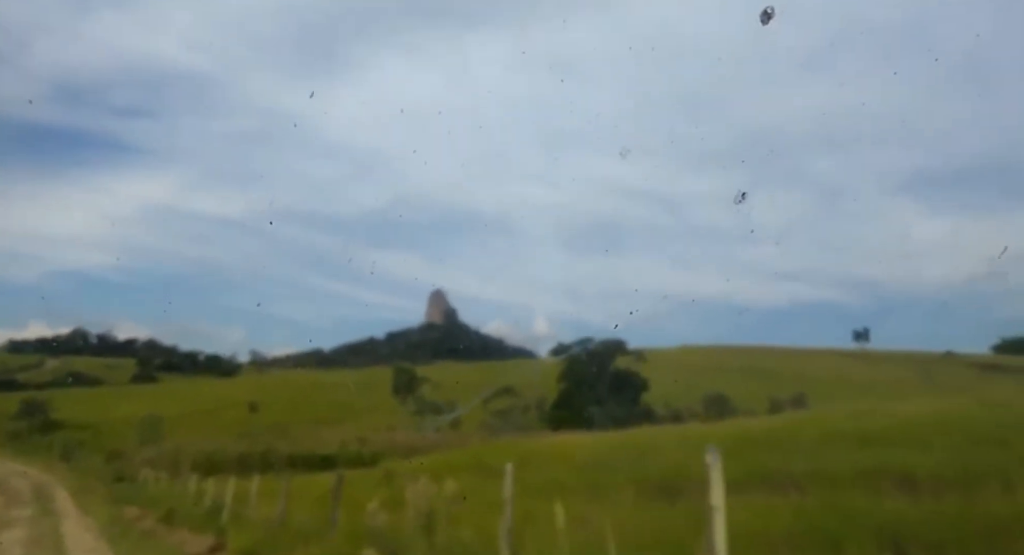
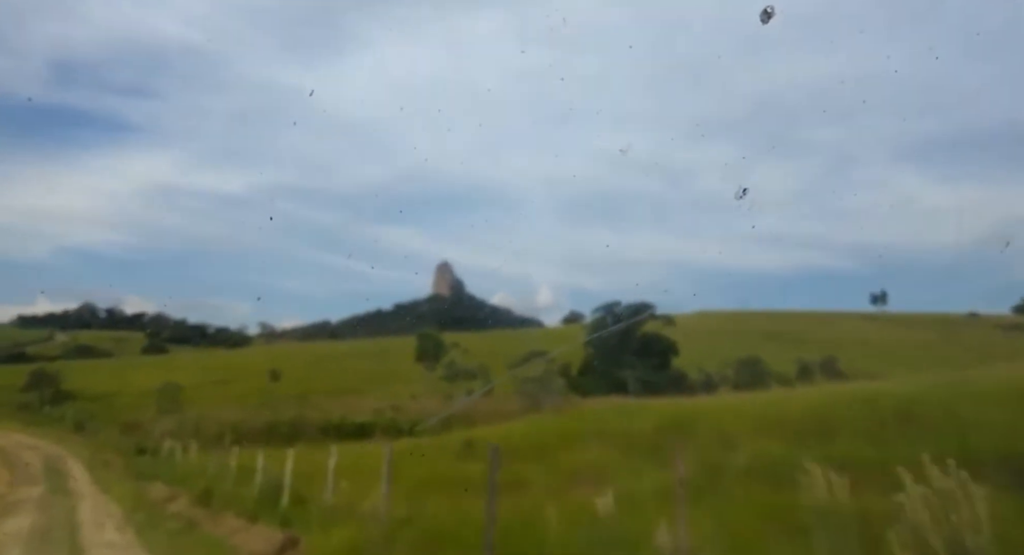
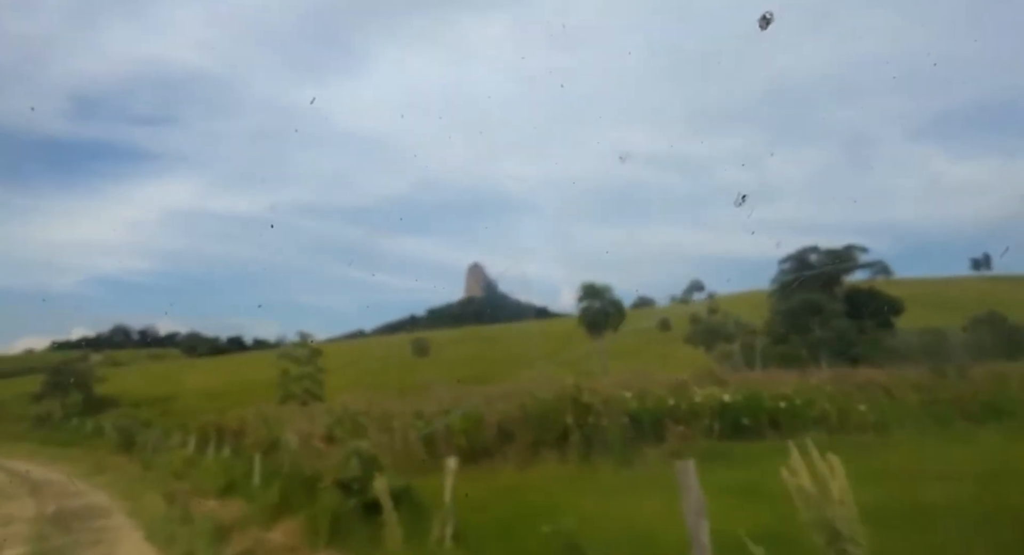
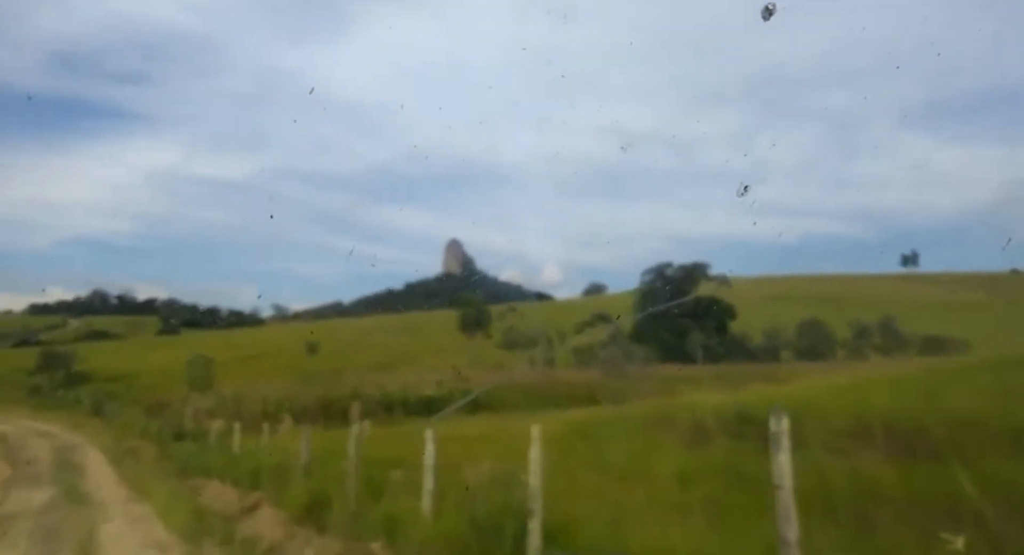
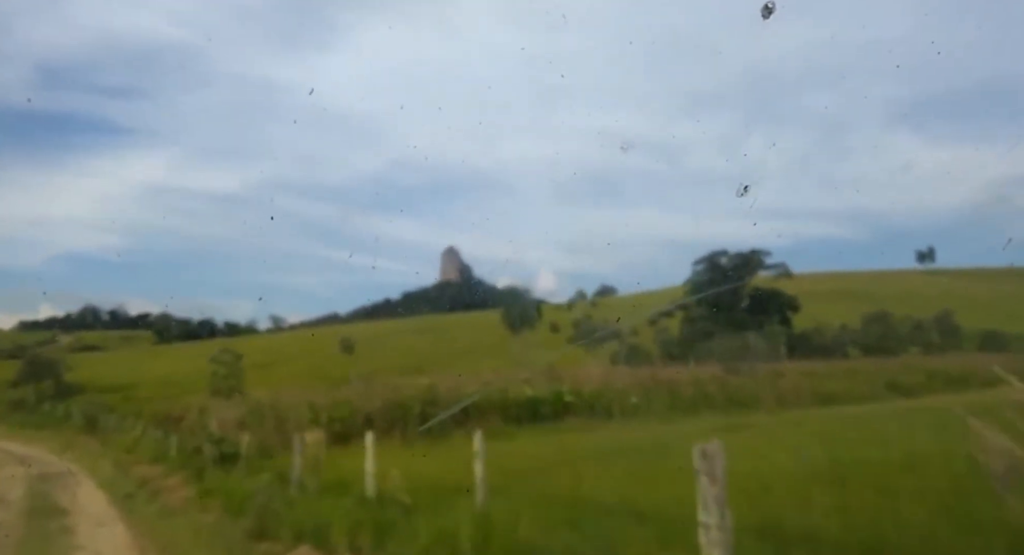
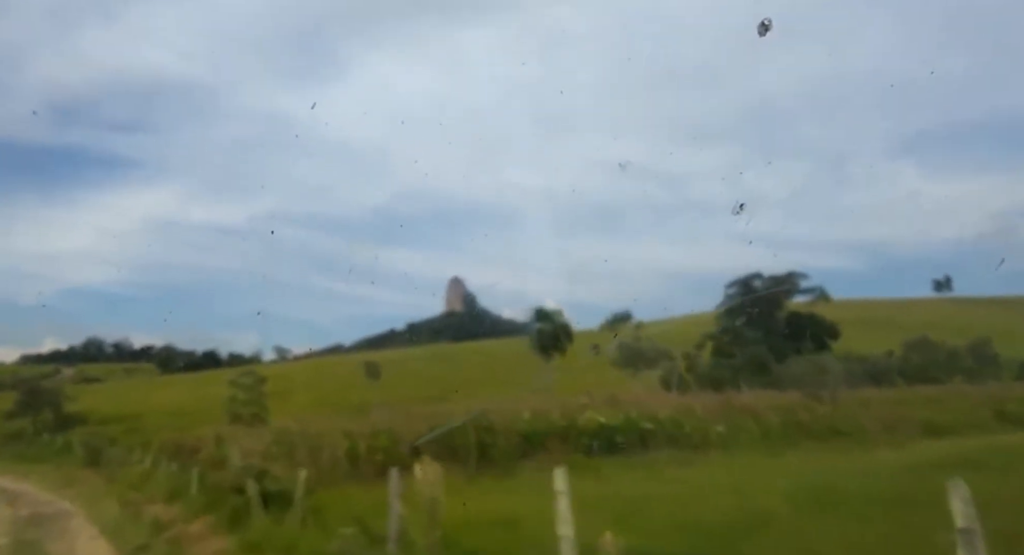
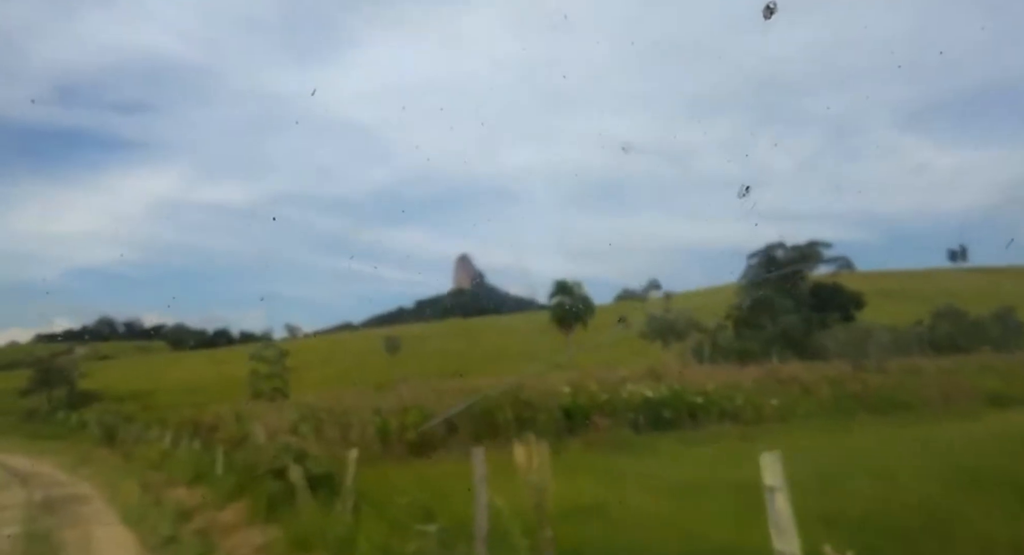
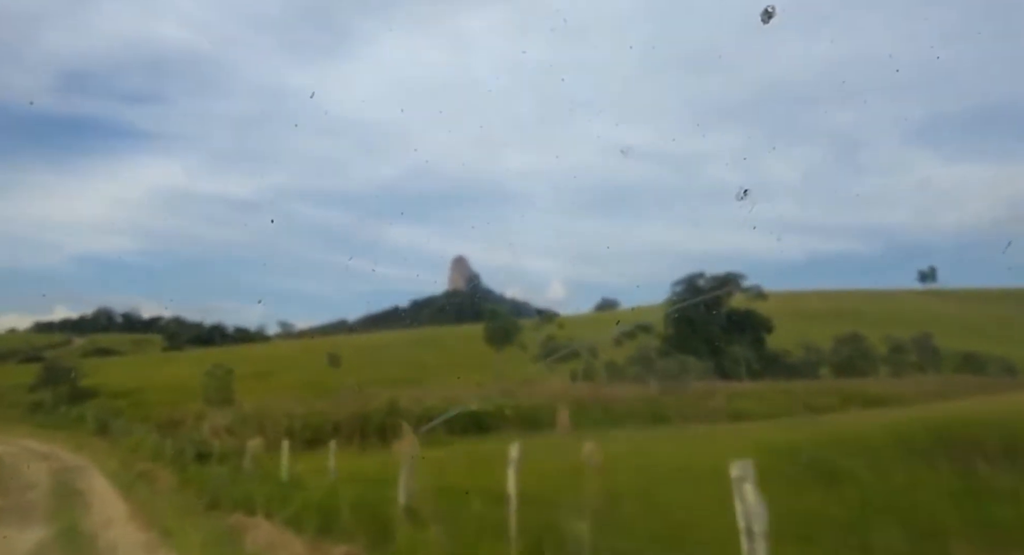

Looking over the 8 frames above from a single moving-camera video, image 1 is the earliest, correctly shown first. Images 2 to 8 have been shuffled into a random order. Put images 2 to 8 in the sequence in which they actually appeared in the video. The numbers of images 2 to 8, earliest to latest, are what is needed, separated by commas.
2, 4, 8, 5, 6, 7, 3
